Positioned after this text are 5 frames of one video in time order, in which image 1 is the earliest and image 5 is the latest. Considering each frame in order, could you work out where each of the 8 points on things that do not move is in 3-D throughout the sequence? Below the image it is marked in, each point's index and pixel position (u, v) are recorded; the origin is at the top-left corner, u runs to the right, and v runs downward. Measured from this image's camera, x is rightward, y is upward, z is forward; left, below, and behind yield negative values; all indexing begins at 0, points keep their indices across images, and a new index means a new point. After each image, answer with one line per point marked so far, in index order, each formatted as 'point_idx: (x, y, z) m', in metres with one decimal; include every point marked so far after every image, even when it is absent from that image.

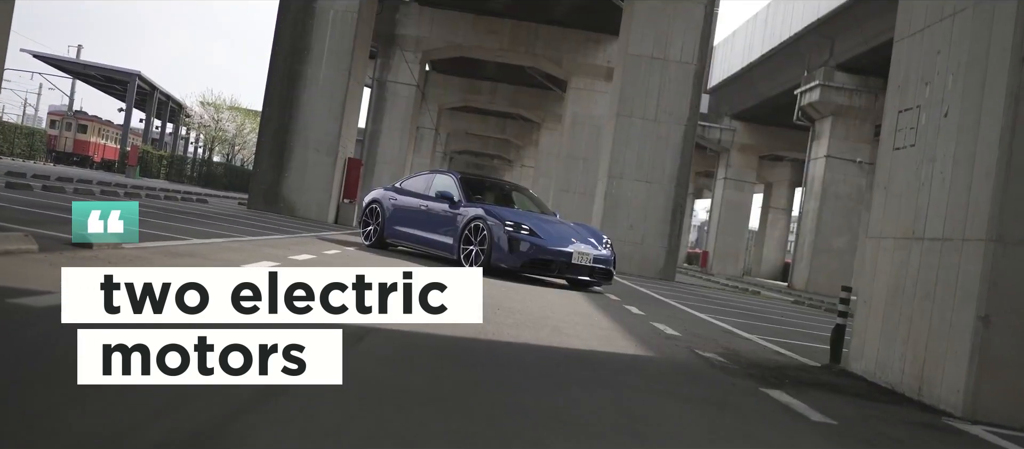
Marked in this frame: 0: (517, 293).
0: (+0.1, -0.7, +9.0) m
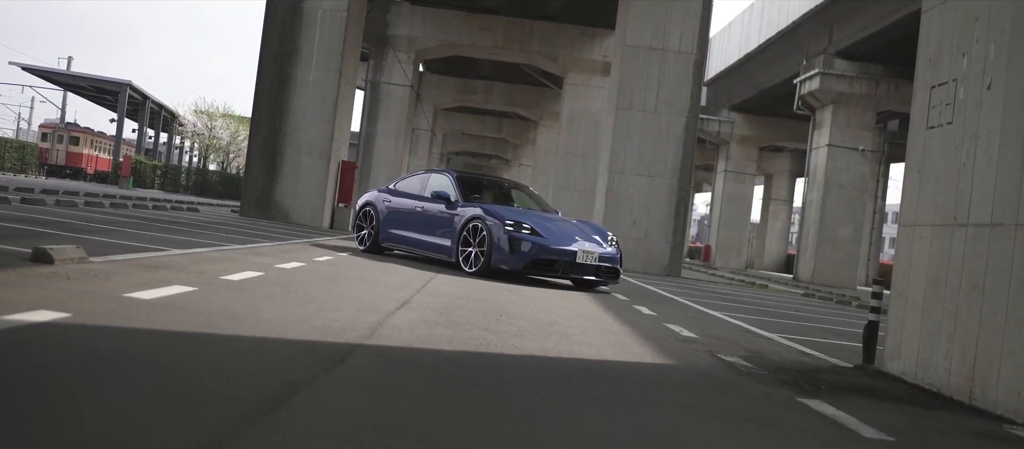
0: (+0.1, -0.7, +8.5) m
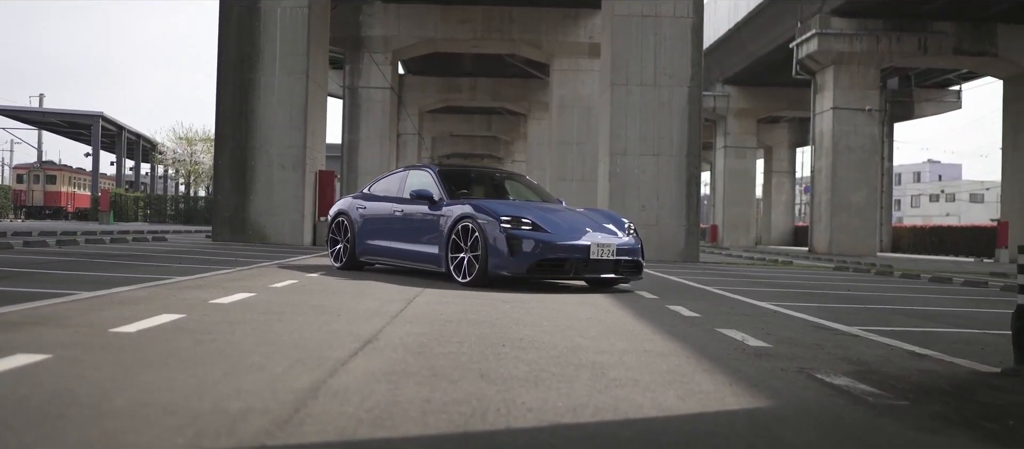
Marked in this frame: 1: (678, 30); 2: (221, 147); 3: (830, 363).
0: (+0.1, -0.6, +6.7) m
1: (+3.4, +4.0, +19.1) m
2: (-6.2, +1.6, +19.6) m
3: (+1.6, -0.7, +4.6) m
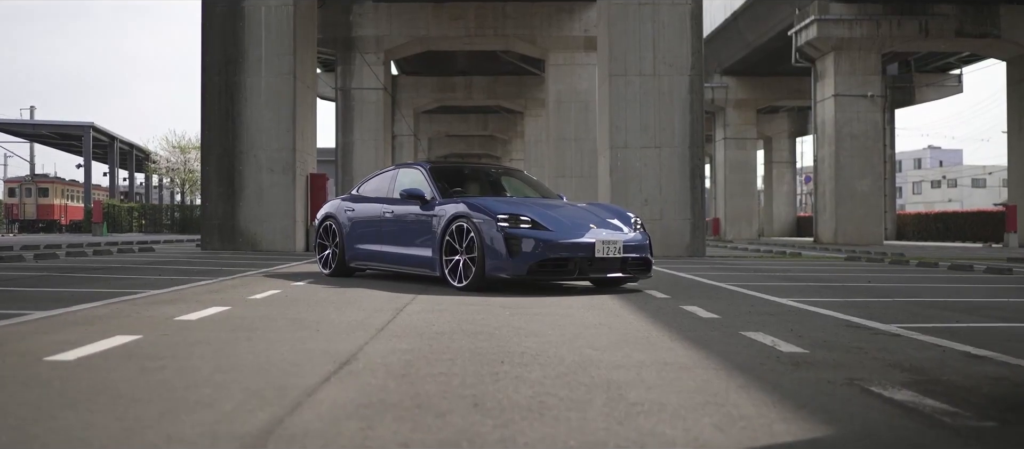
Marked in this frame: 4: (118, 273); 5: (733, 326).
0: (+0.1, -0.6, +6.0) m
1: (+3.3, +4.1, +18.4) m
2: (-6.3, +1.5, +18.9) m
3: (+1.6, -0.6, +4.0) m
4: (-4.9, -0.6, +11.4) m
5: (+1.4, -0.6, +5.8) m
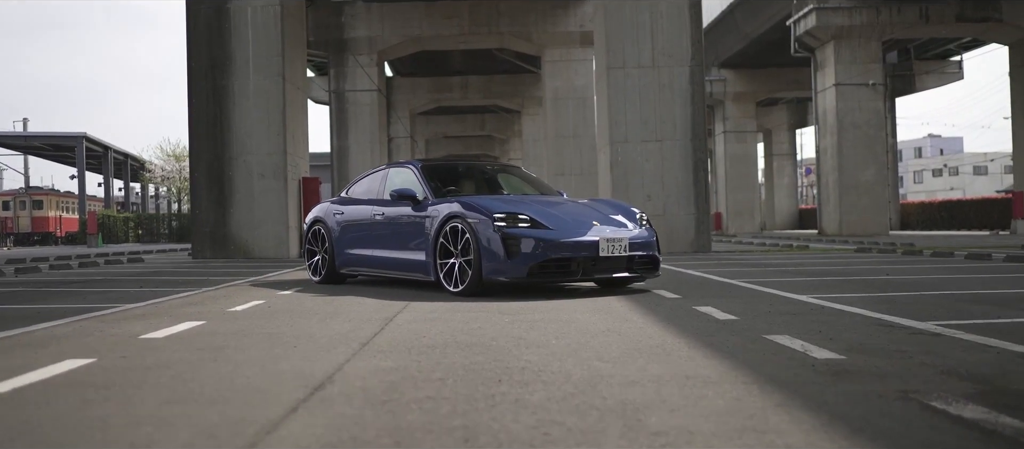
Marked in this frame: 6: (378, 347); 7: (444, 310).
0: (+0.1, -0.6, +5.5) m
1: (+3.2, +4.2, +17.9) m
2: (-6.3, +1.3, +18.4) m
3: (+1.6, -0.6, +3.5) m
4: (-4.9, -0.7, +10.9) m
5: (+1.4, -0.6, +5.3) m
6: (-0.7, -0.6, +4.7) m
7: (-0.5, -0.6, +6.5) m
